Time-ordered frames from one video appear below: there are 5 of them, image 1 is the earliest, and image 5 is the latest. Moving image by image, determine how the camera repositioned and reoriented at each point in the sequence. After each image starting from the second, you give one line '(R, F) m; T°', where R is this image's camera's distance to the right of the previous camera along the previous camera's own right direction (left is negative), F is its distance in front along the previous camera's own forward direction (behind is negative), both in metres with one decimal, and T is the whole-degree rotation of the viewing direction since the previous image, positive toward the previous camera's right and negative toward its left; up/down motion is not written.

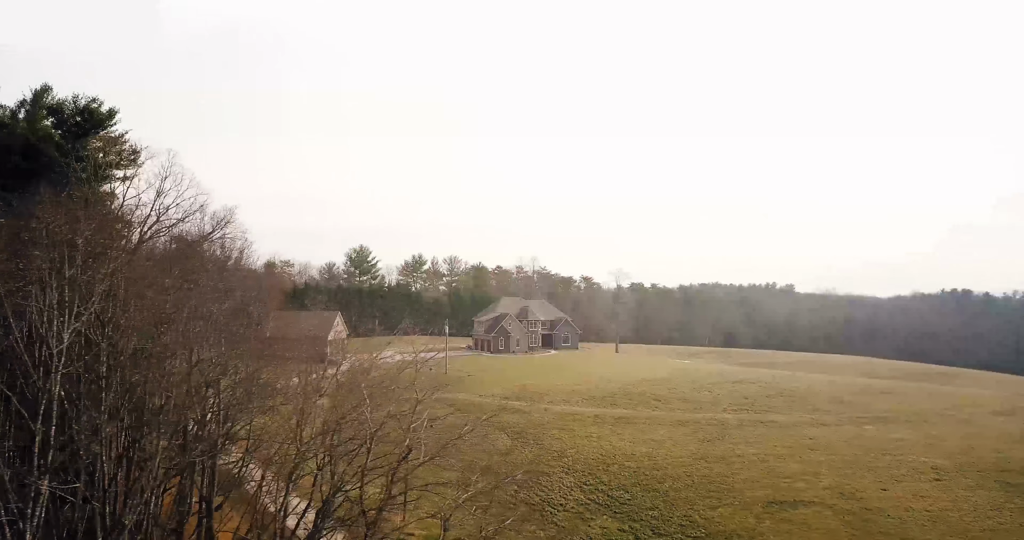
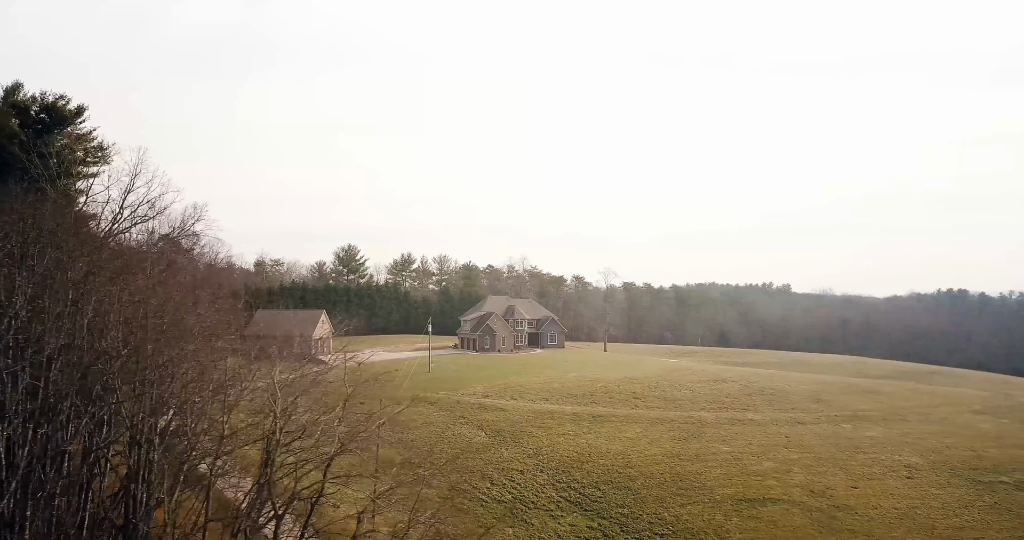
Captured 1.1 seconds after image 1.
(+1.2, +0.1) m; 0°
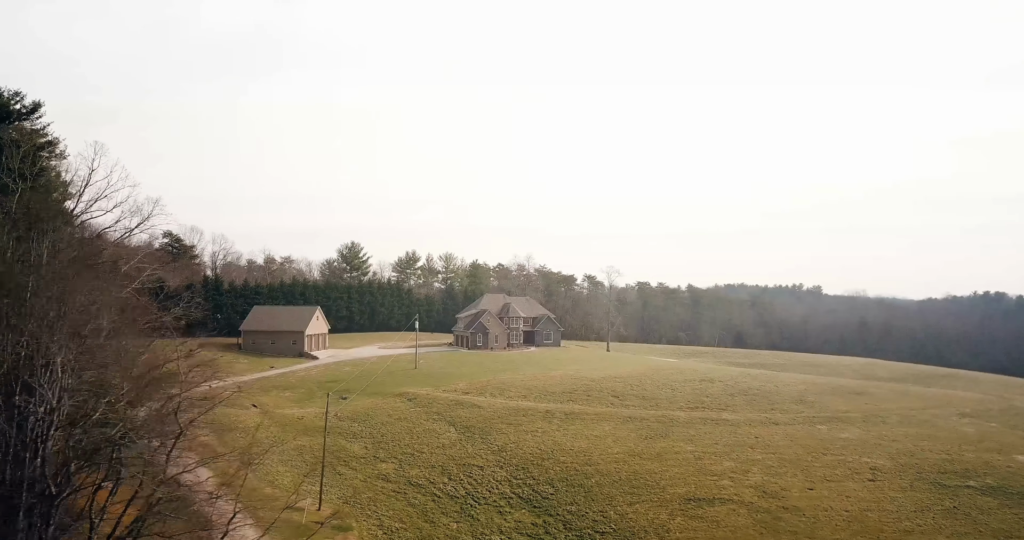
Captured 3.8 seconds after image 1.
(+3.2, 0.0) m; -2°
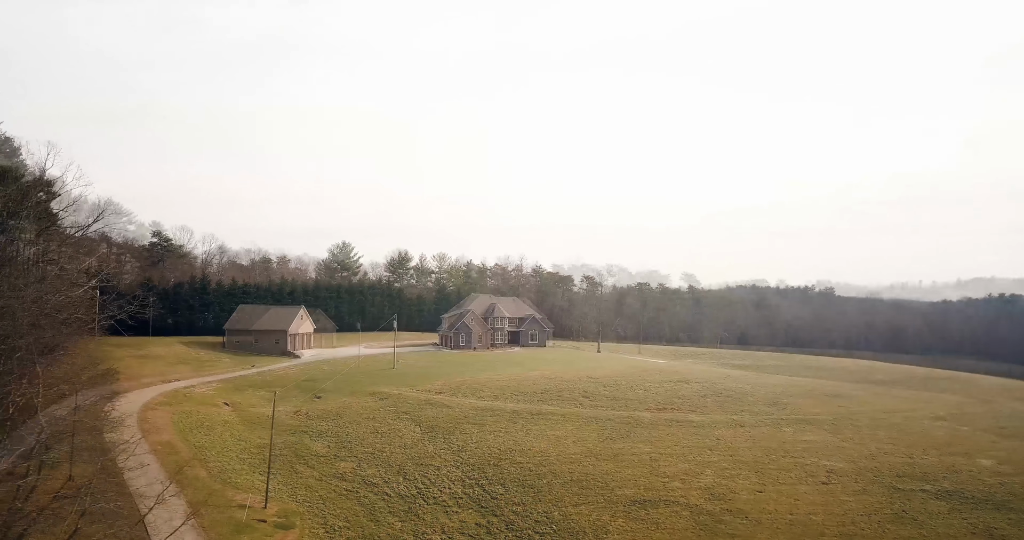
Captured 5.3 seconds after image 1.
(+2.6, +0.1) m; -1°
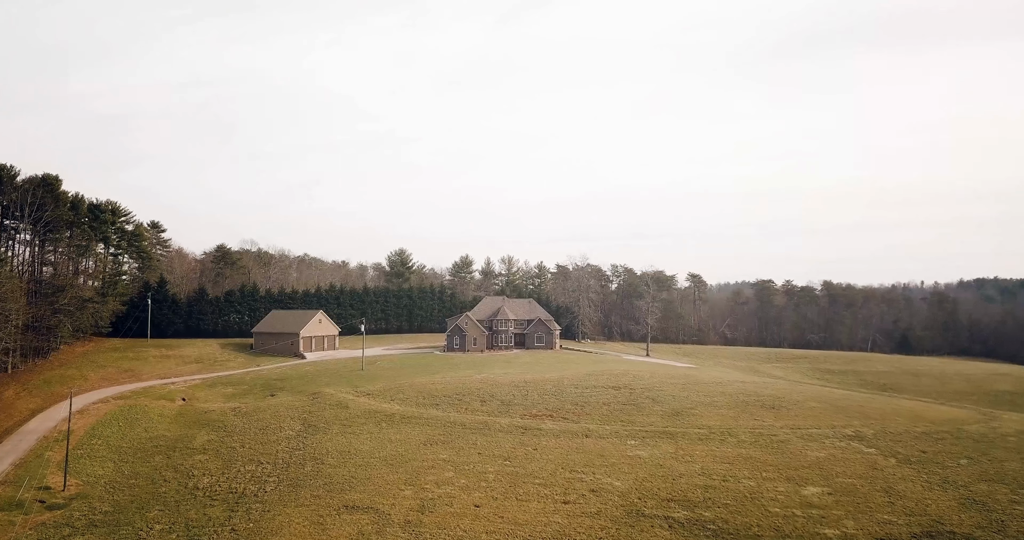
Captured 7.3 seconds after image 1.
(+5.7, +1.2) m; -13°
